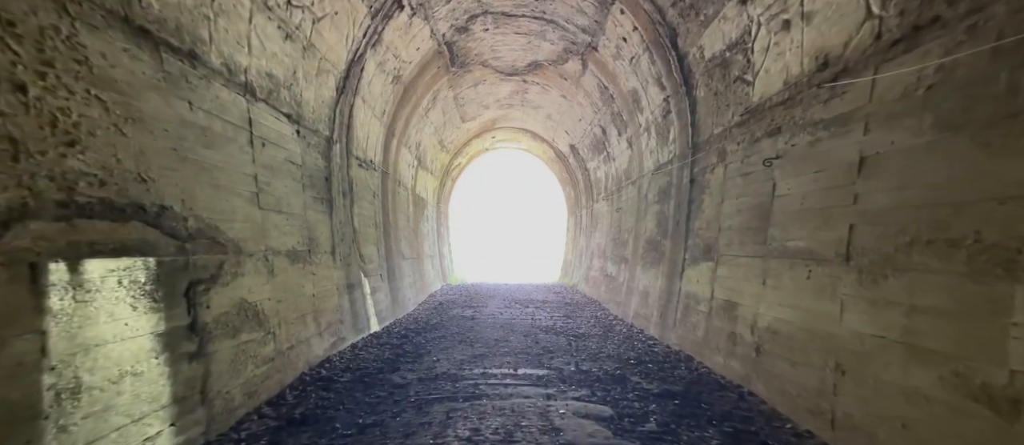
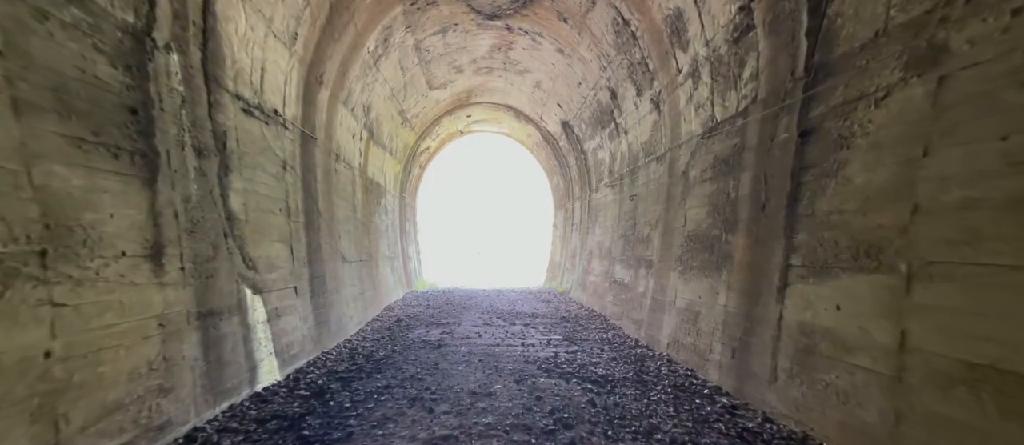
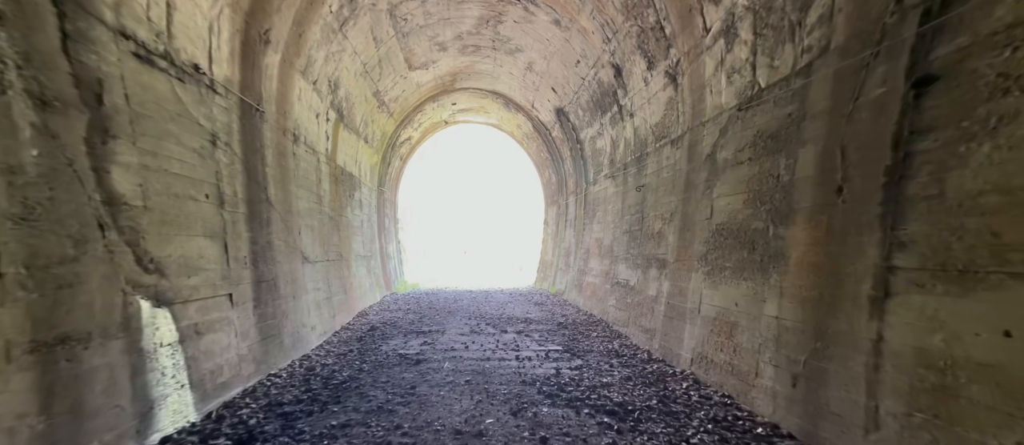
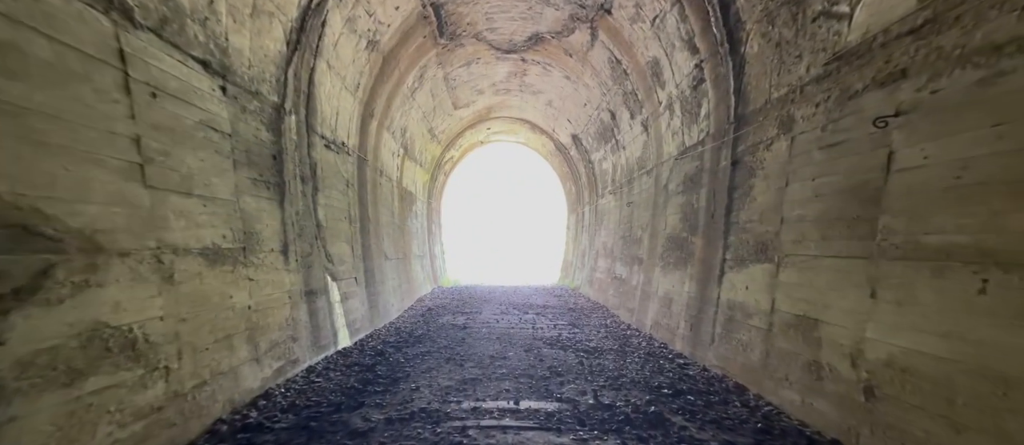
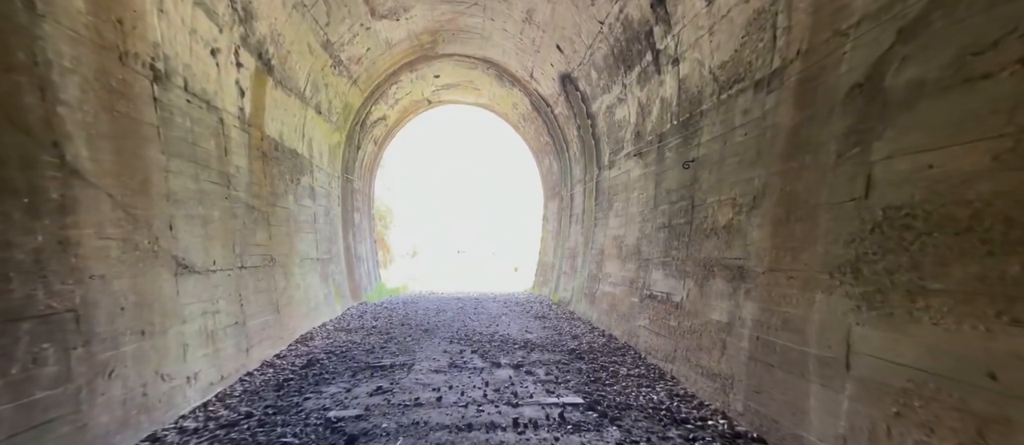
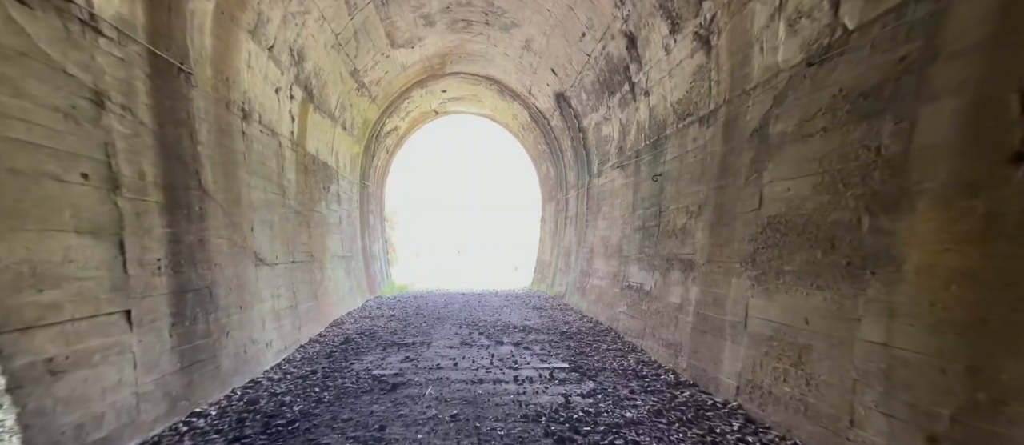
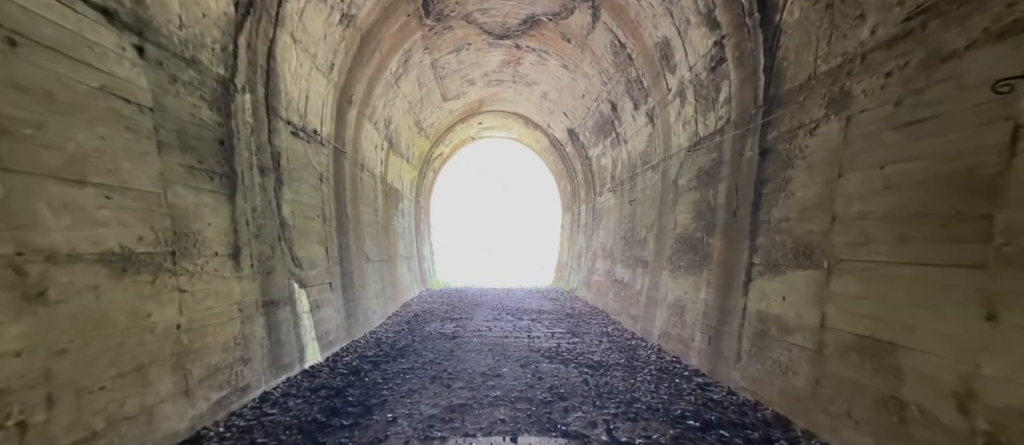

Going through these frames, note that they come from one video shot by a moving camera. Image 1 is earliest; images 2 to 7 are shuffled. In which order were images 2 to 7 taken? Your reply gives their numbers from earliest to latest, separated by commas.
4, 7, 2, 3, 6, 5
